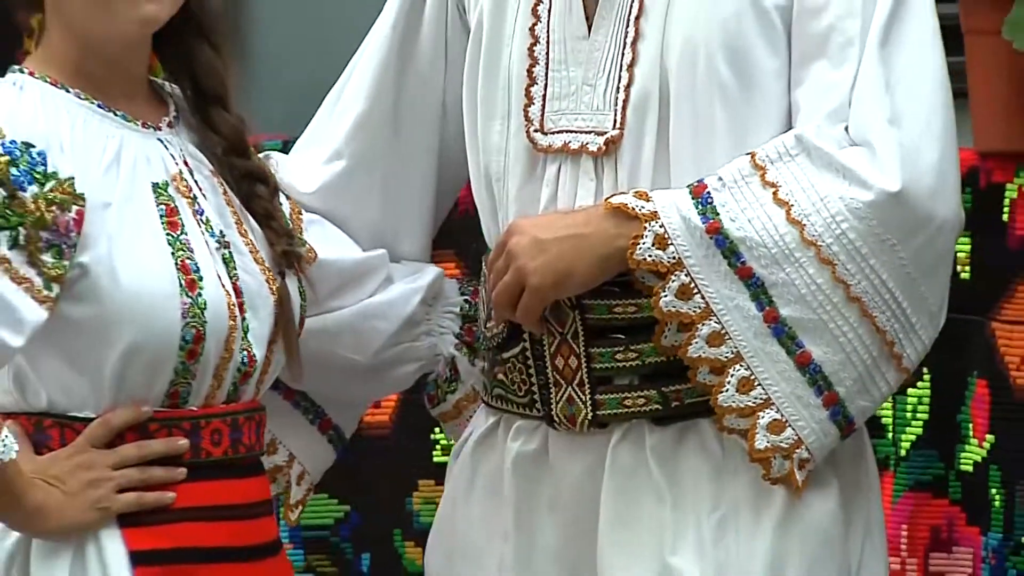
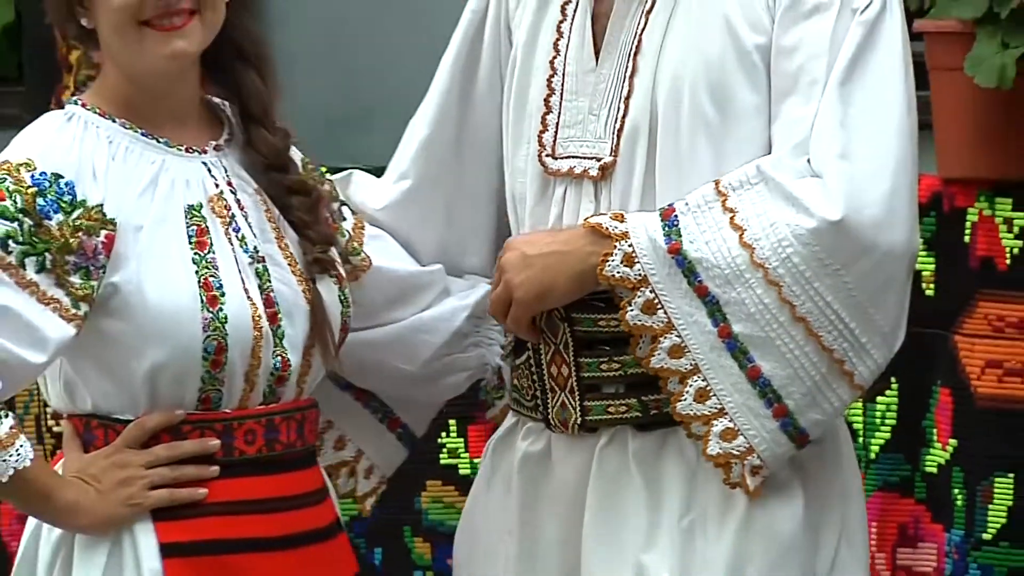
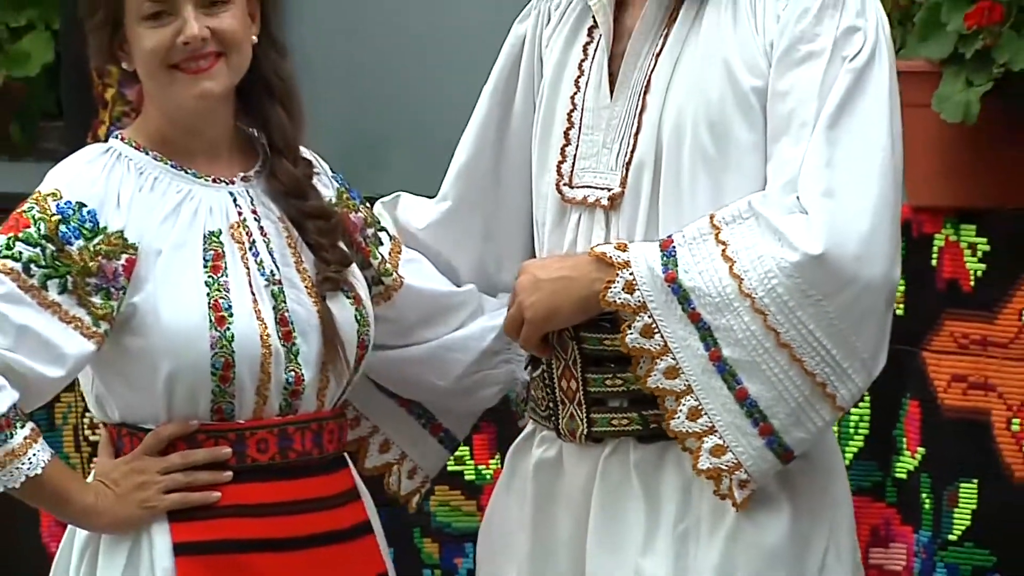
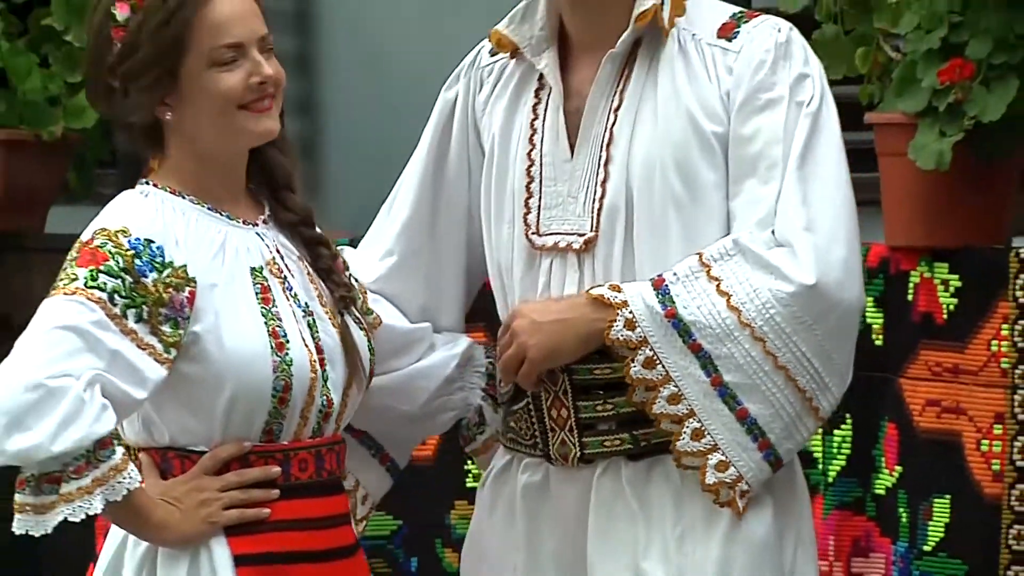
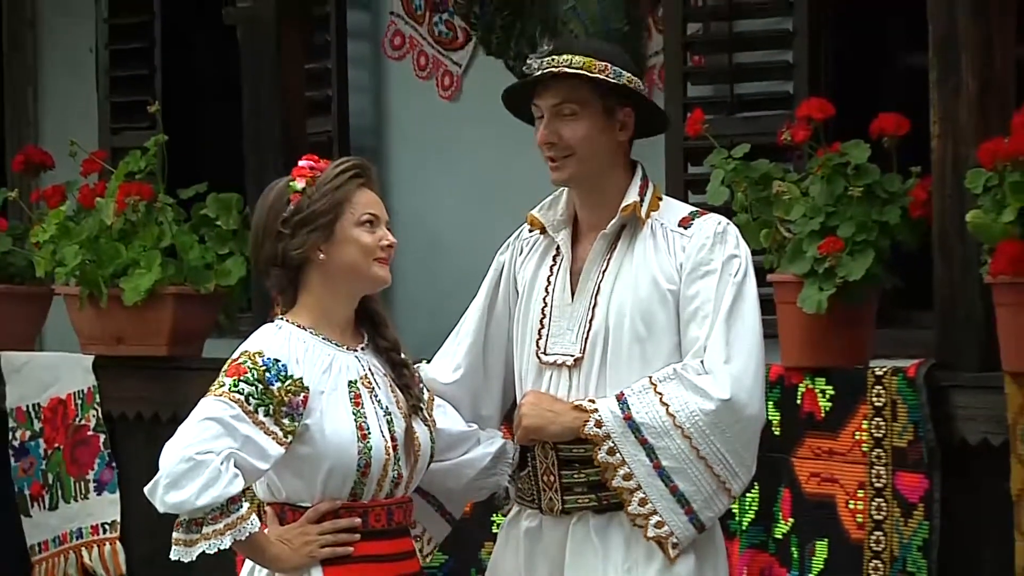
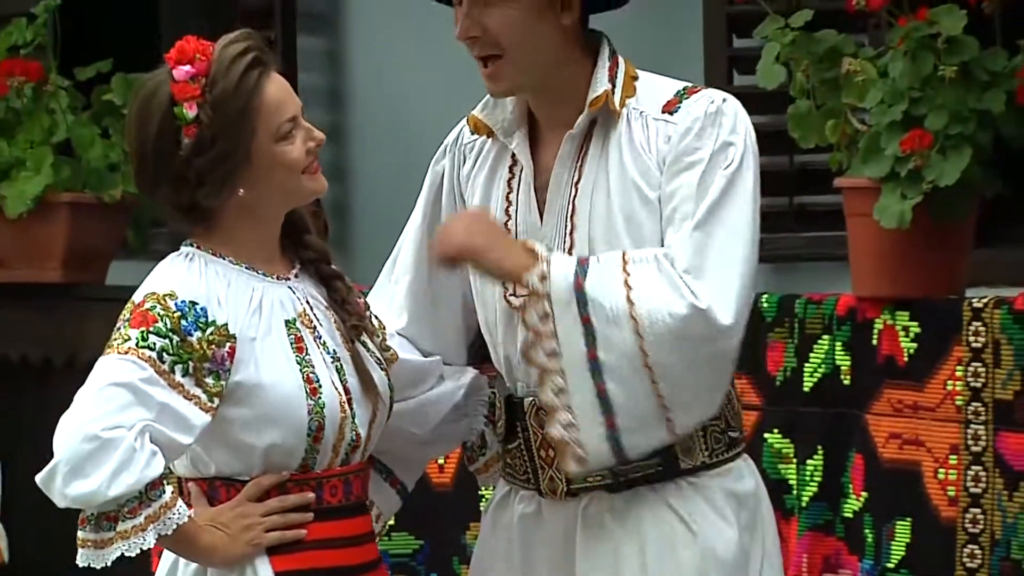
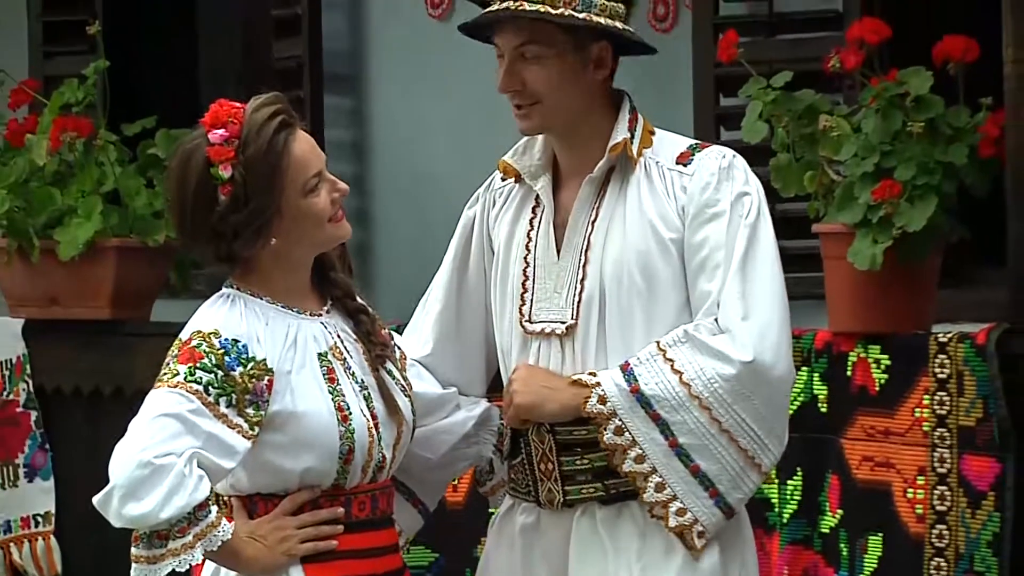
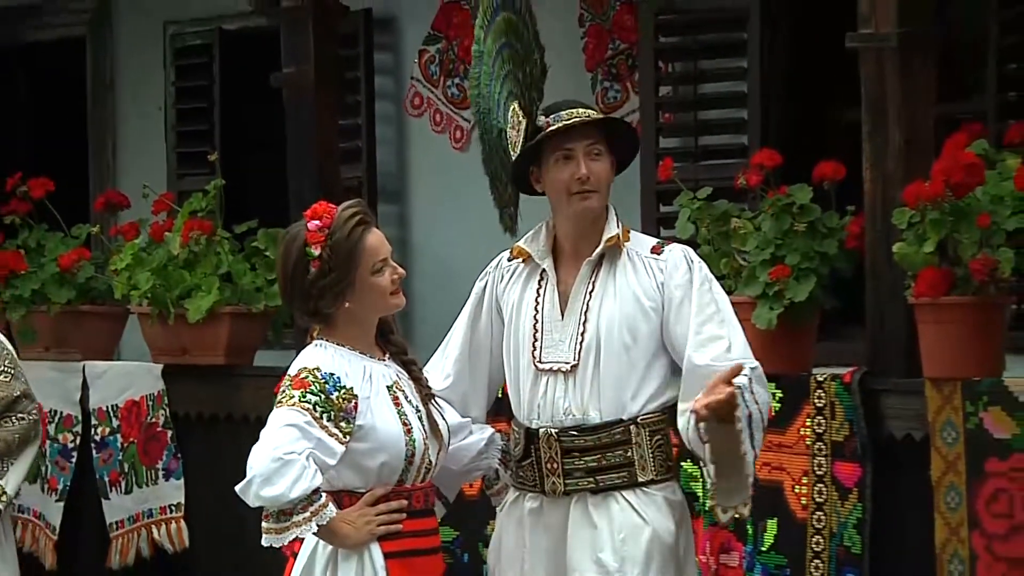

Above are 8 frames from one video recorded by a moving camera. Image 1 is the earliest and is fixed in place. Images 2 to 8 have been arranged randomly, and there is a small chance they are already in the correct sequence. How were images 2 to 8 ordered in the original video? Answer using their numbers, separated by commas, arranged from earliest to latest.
2, 3, 4, 6, 7, 5, 8
